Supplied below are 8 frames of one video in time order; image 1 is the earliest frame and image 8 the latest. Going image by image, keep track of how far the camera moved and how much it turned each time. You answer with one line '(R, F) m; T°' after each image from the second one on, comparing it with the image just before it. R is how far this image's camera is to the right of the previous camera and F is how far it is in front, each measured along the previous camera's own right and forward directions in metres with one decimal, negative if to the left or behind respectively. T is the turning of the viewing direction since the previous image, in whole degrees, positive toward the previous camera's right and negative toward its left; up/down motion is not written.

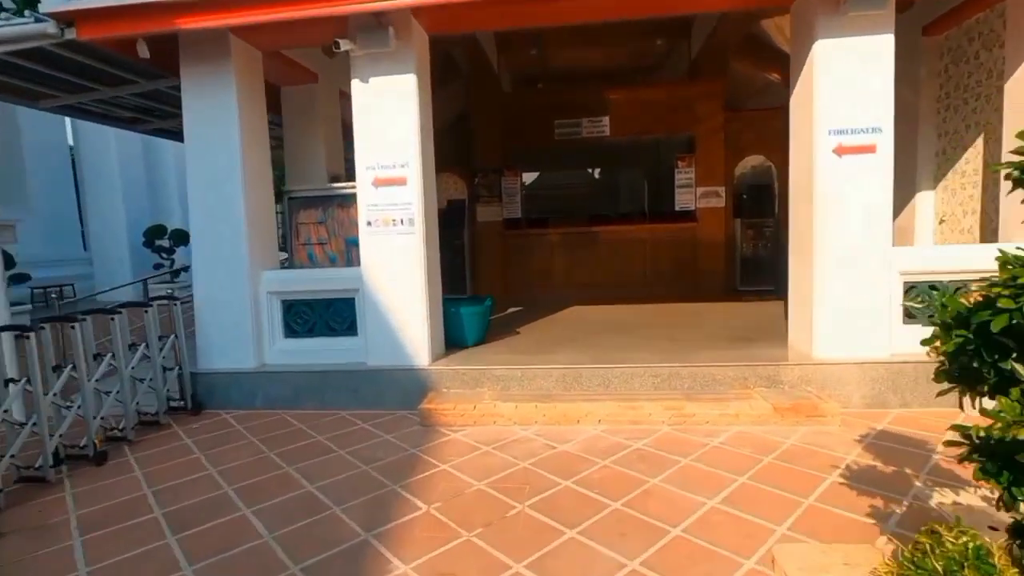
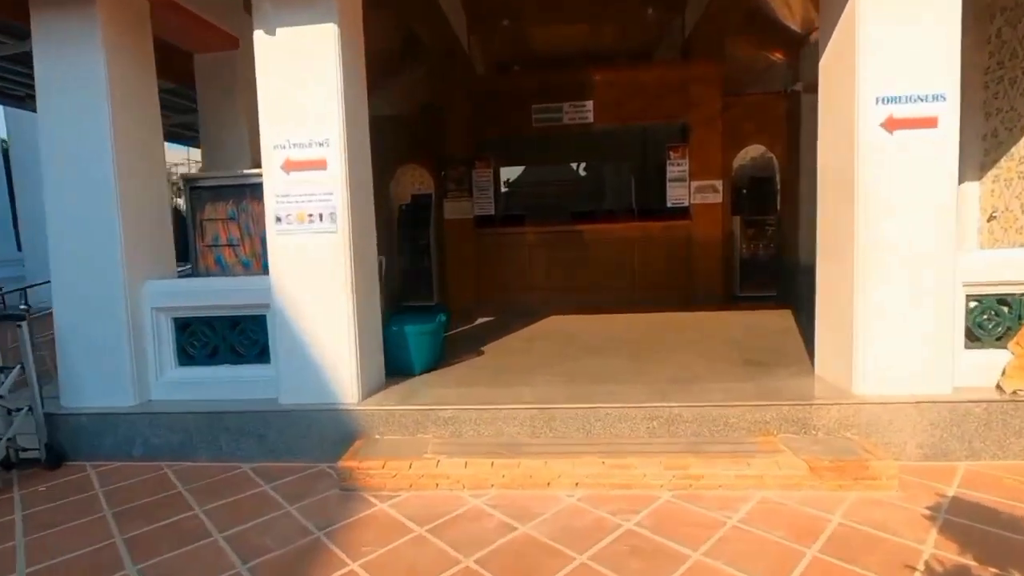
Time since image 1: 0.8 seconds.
(+0.2, +1.0) m; +1°
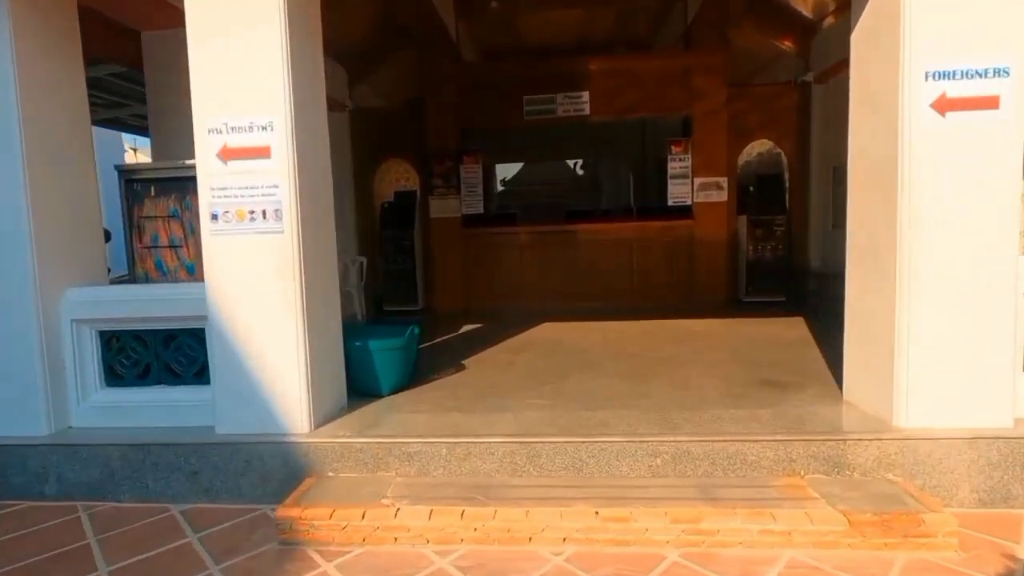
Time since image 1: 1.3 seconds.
(+0.1, +0.5) m; 0°
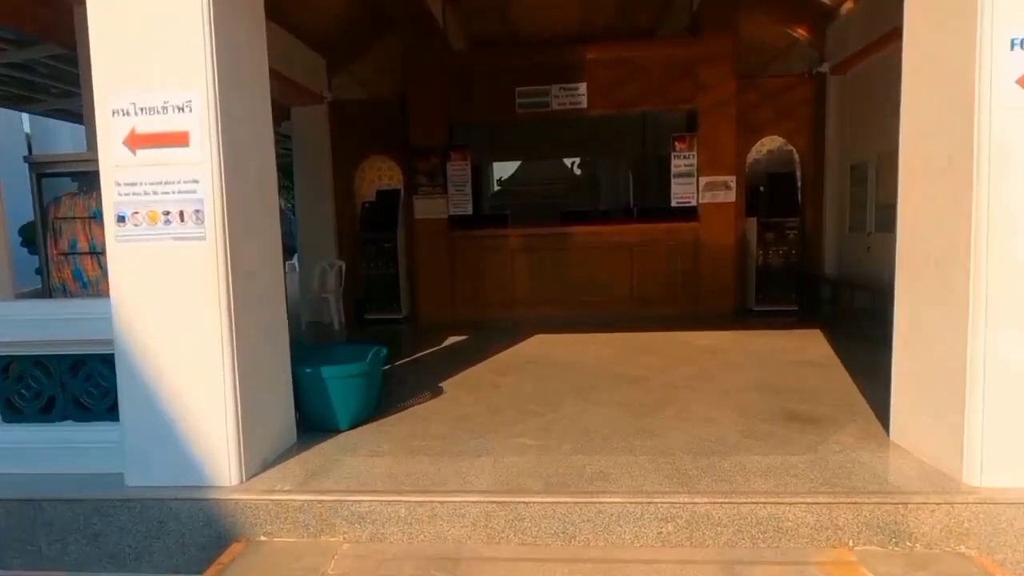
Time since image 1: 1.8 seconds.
(+0.1, +0.6) m; 0°
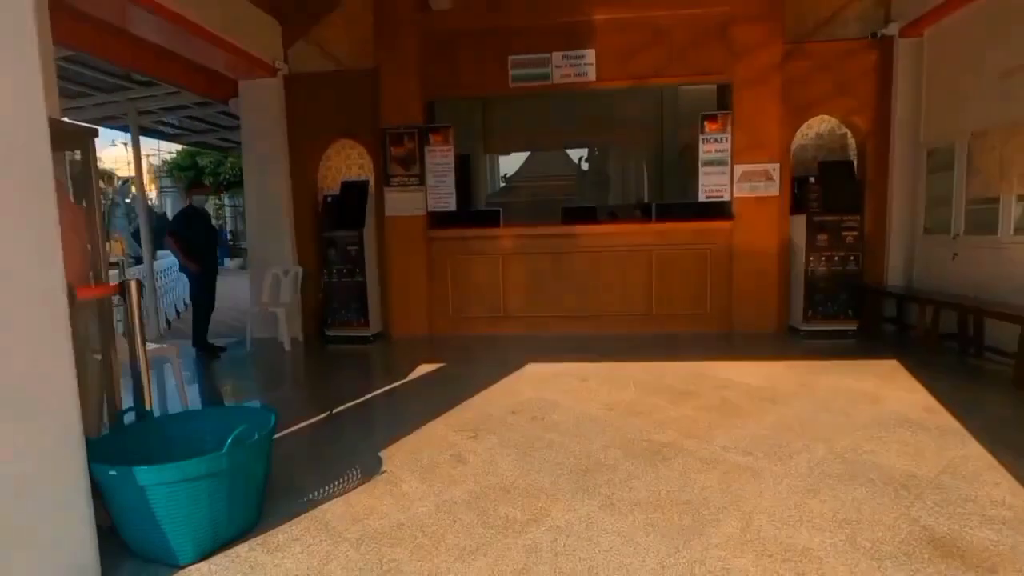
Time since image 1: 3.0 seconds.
(+0.2, +1.2) m; -1°
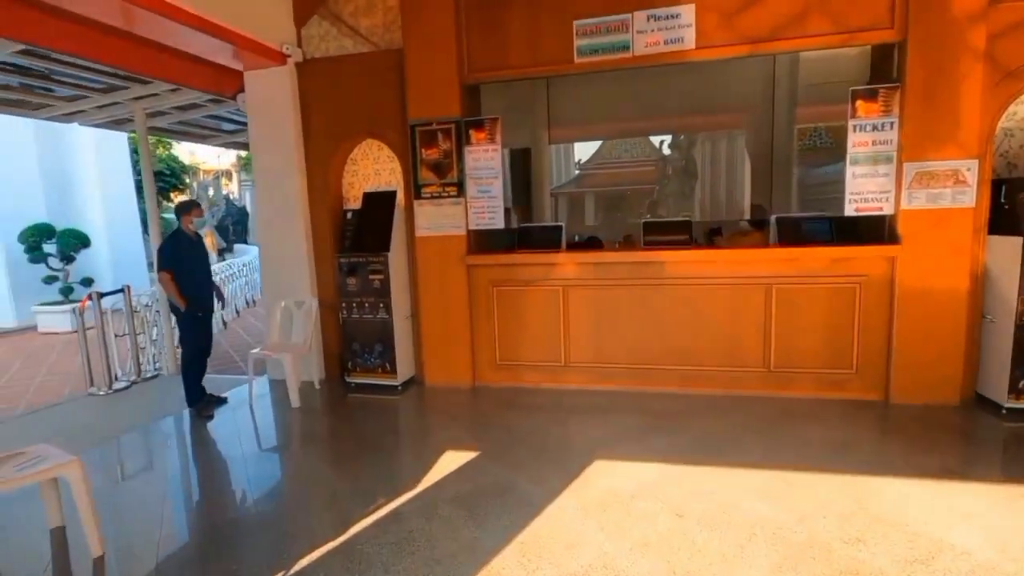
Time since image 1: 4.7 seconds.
(+0.1, +1.4) m; -8°
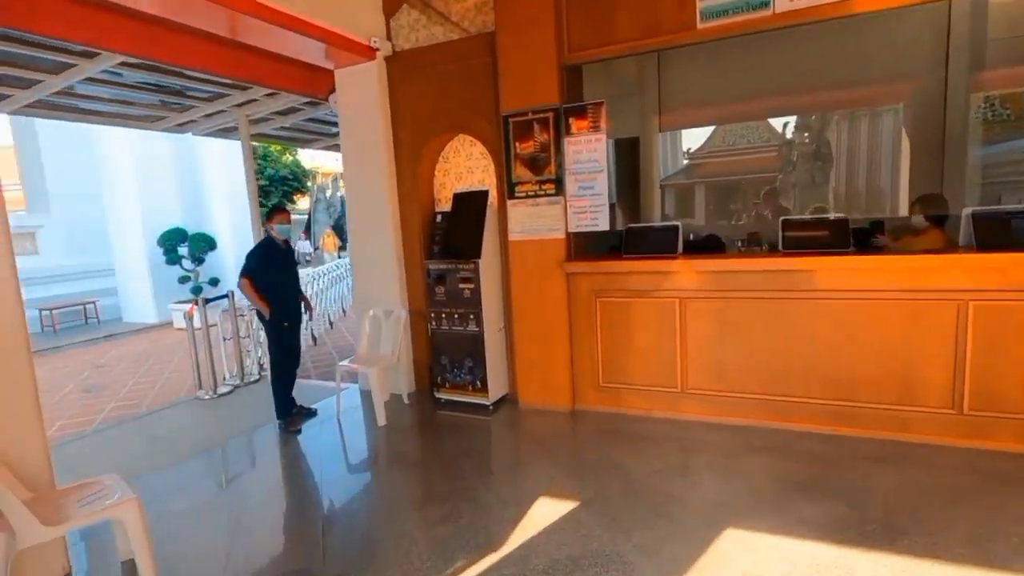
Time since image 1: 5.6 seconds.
(0.0, +0.6) m; -11°
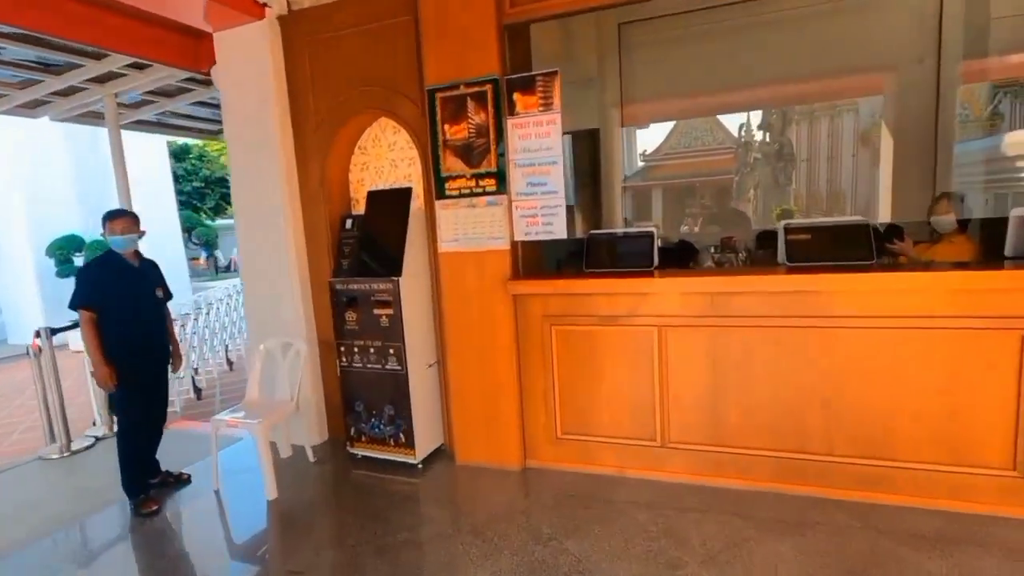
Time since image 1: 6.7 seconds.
(+0.2, +0.9) m; +4°
